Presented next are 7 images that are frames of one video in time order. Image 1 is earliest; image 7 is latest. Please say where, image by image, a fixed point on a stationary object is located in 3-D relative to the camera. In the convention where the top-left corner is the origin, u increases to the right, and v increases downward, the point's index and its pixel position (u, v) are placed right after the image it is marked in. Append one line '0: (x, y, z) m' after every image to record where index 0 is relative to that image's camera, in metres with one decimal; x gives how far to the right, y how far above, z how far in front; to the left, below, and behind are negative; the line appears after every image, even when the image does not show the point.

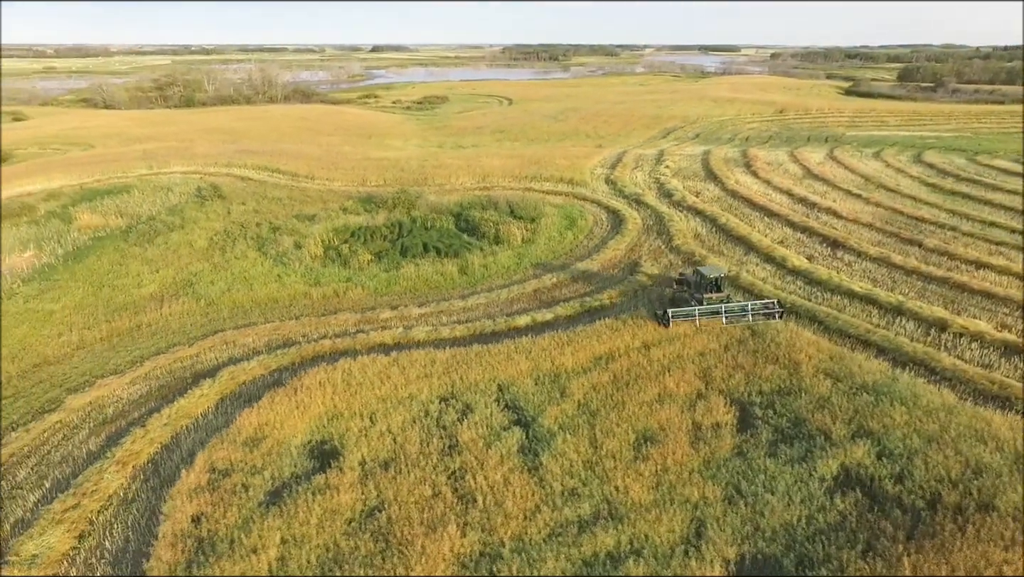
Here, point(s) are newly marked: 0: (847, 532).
0: (+4.7, -3.4, +8.7) m
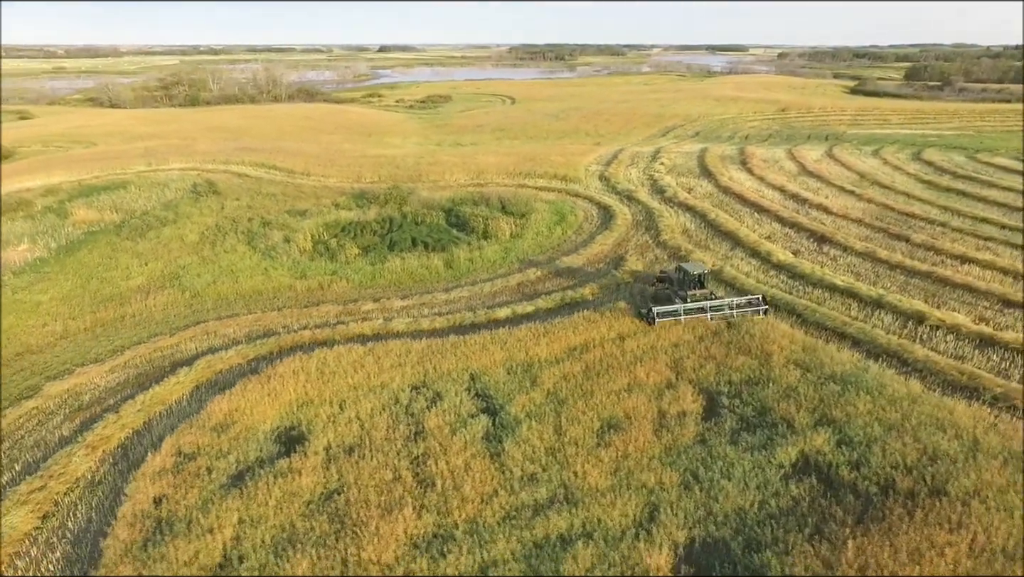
0: (+4.0, -3.2, +8.7) m
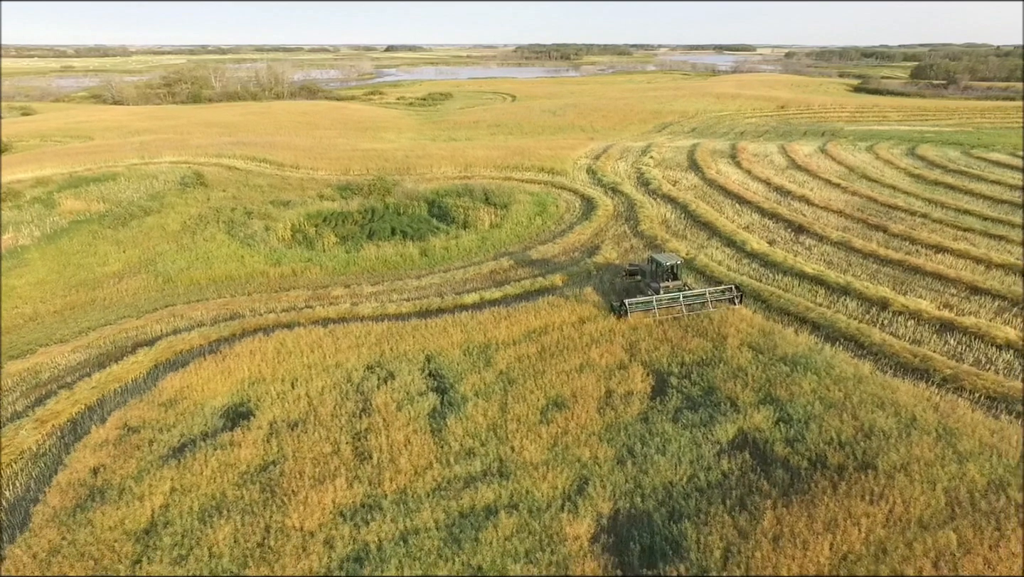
0: (+3.0, -2.8, +8.7) m
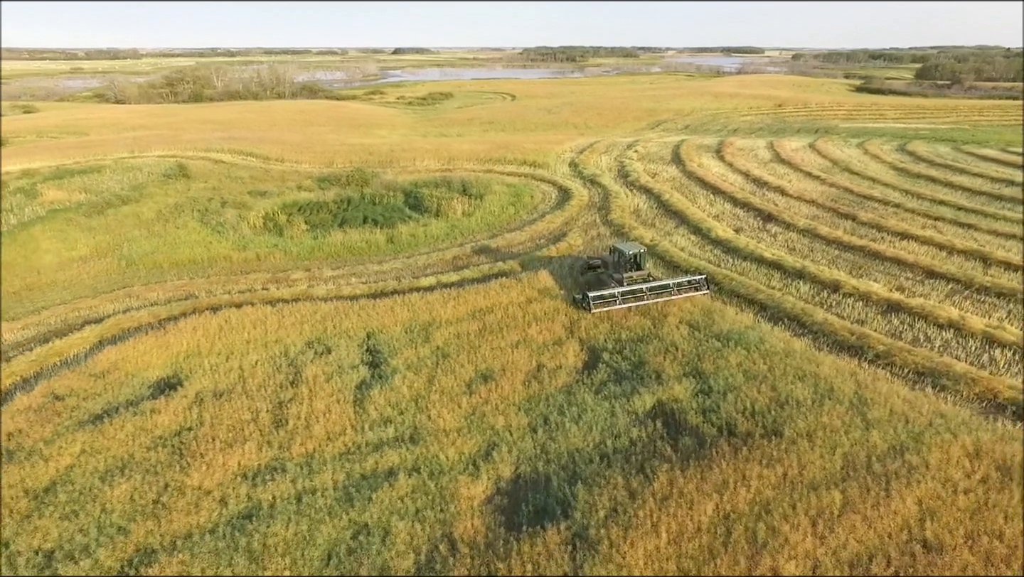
0: (+1.7, -2.3, +8.7) m
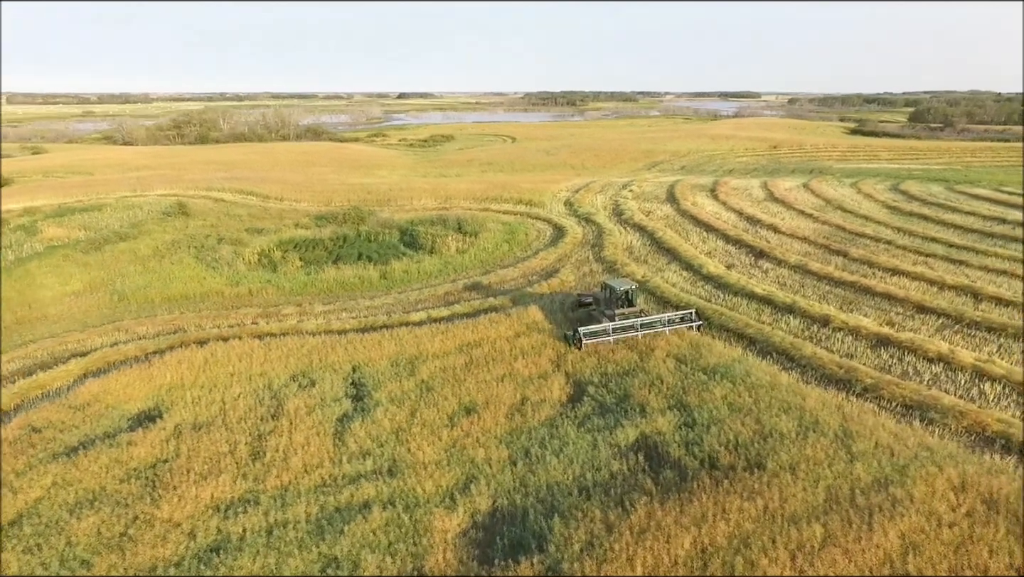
0: (+1.3, -2.8, +8.5) m
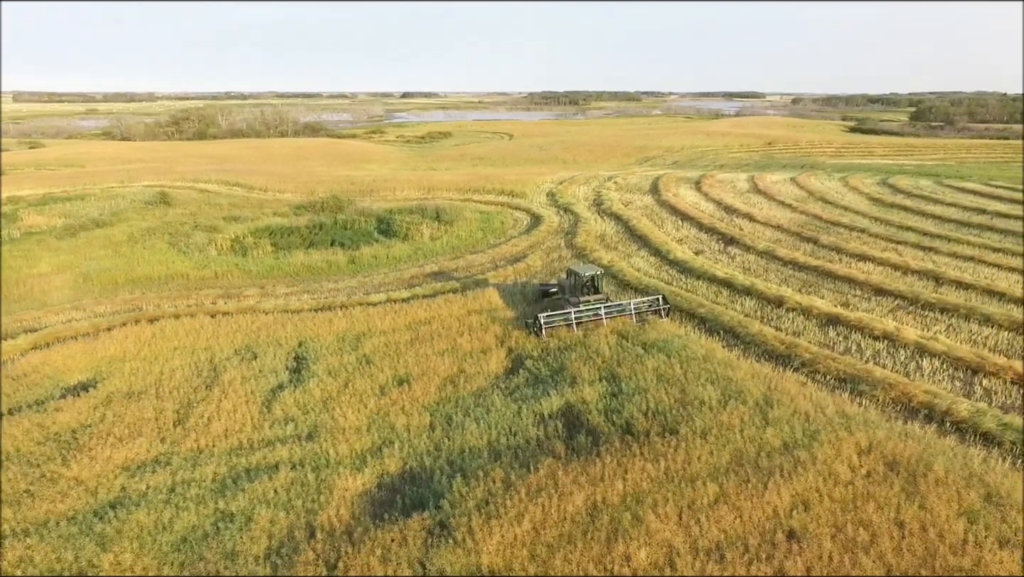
0: (+0.1, -2.2, +8.5) m
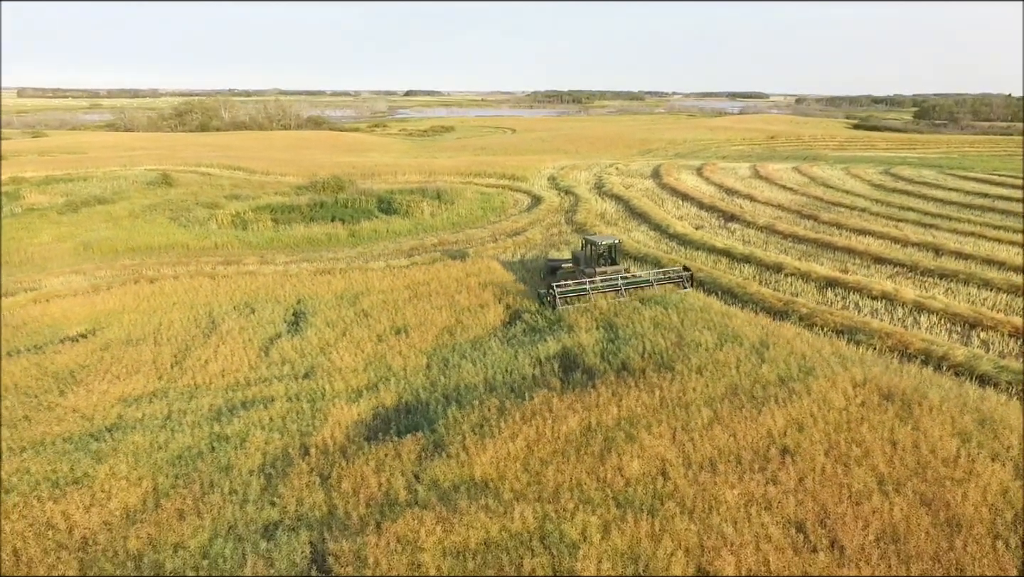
0: (+0.1, -1.4, +8.5) m
